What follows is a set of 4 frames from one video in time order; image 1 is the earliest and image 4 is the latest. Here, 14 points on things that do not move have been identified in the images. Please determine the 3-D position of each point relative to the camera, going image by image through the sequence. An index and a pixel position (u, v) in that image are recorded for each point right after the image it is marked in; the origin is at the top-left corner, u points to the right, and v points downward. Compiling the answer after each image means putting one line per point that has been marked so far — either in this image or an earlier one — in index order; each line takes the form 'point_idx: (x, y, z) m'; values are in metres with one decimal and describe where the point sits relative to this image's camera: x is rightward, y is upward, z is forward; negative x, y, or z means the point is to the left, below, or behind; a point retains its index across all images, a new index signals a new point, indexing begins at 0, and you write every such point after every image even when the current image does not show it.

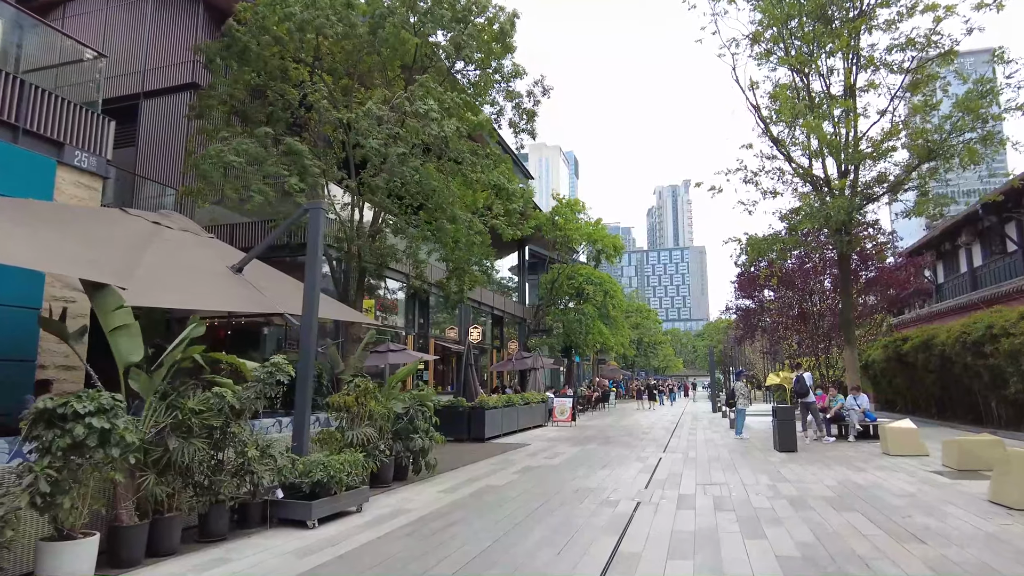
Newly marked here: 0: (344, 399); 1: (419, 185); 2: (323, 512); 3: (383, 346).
0: (-2.4, -1.5, +8.5) m
1: (-1.9, +2.0, +12.2) m
2: (-2.1, -2.5, +6.8) m
3: (-3.8, -1.7, +18.6) m
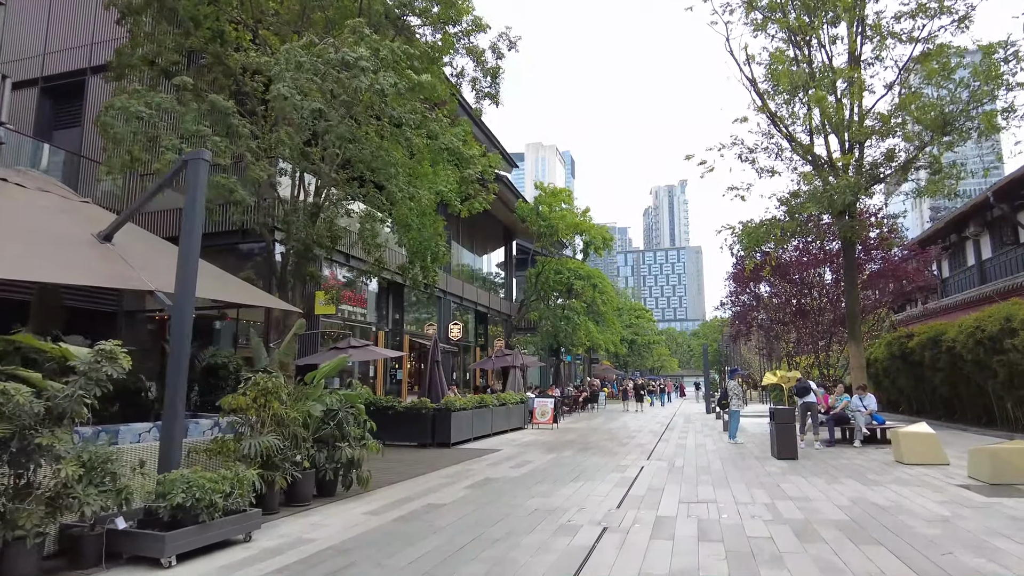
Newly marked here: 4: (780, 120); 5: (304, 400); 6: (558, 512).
0: (-3.1, -1.2, +6.9) m
1: (-2.6, +2.3, +10.5) m
2: (-2.8, -2.2, +5.2) m
3: (-4.6, -1.5, +16.9) m
4: (+6.9, +4.3, +16.0) m
5: (-2.7, -1.4, +7.9) m
6: (+0.6, -2.7, +7.5) m
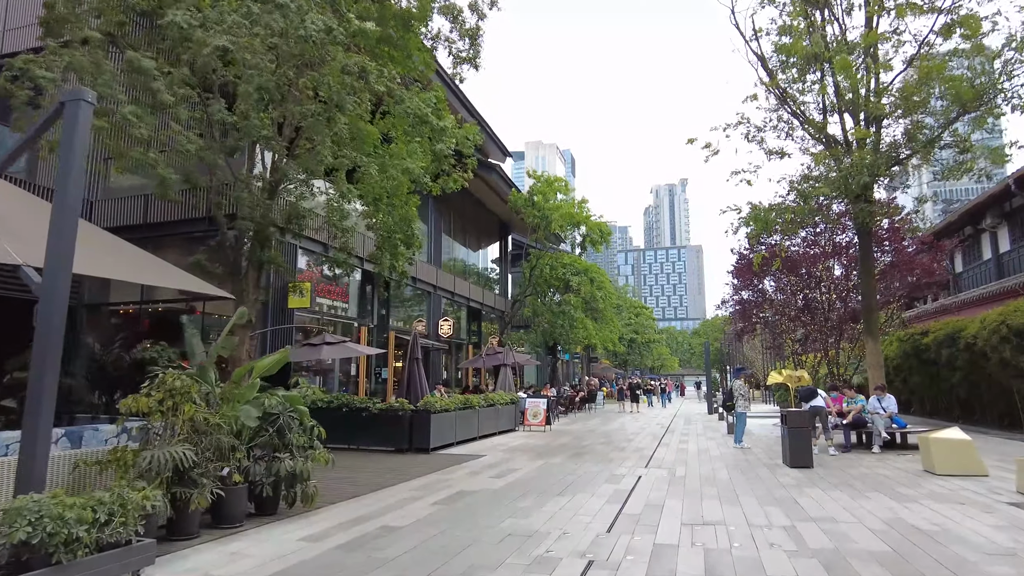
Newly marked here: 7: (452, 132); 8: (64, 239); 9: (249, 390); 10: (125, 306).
0: (-3.4, -1.0, +5.6) m
1: (-2.9, +2.5, +9.3) m
2: (-3.1, -2.0, +4.0) m
3: (-4.9, -1.2, +15.7) m
4: (+6.6, +4.5, +14.7) m
5: (-3.0, -1.2, +6.7) m
6: (+0.2, -2.5, +6.3) m
7: (-1.0, +2.7, +10.9) m
8: (-3.4, +0.4, +4.8) m
9: (-2.8, -1.1, +6.7) m
10: (-10.5, -0.5, +16.9) m
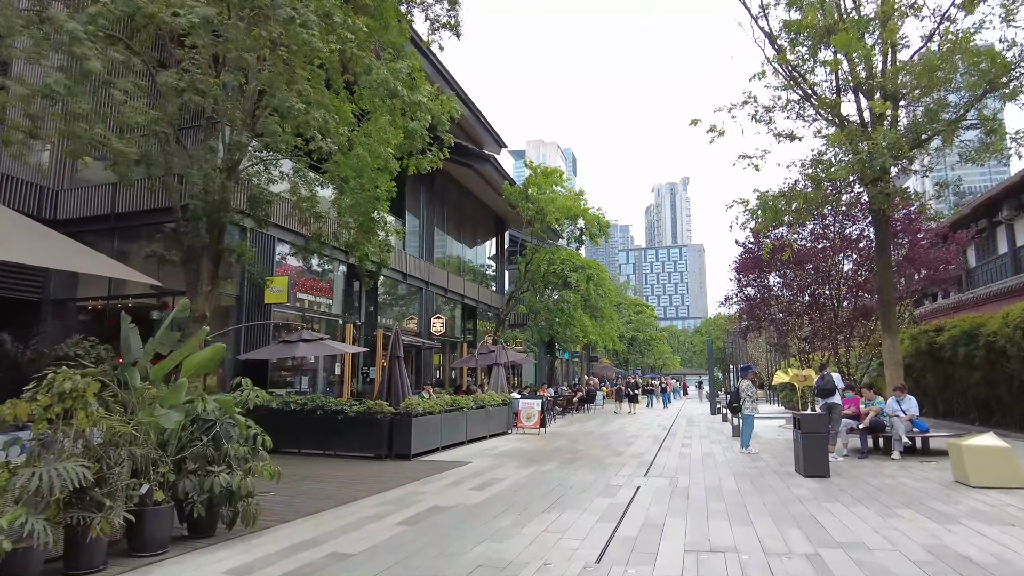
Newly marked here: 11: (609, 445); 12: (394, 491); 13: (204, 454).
0: (-3.7, -0.9, +4.6) m
1: (-3.1, +2.7, +8.3) m
2: (-3.3, -1.8, +2.9) m
3: (-5.1, -1.1, +14.7) m
4: (+6.4, +4.7, +13.7) m
5: (-3.2, -1.1, +5.6) m
6: (0.0, -2.4, +5.2) m
7: (-1.2, +2.9, +9.8) m
8: (-3.7, +0.5, +3.7) m
9: (-3.1, -1.0, +5.7) m
10: (-10.8, -0.3, +15.9) m
11: (+2.4, -3.9, +15.2) m
12: (-1.7, -2.9, +8.9) m
13: (-2.9, -1.6, +5.9) m
